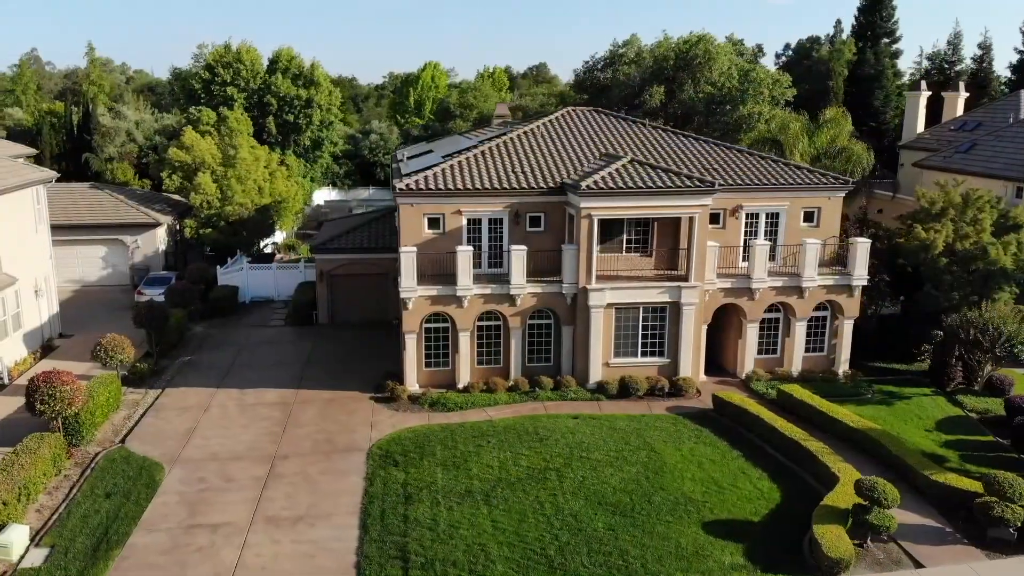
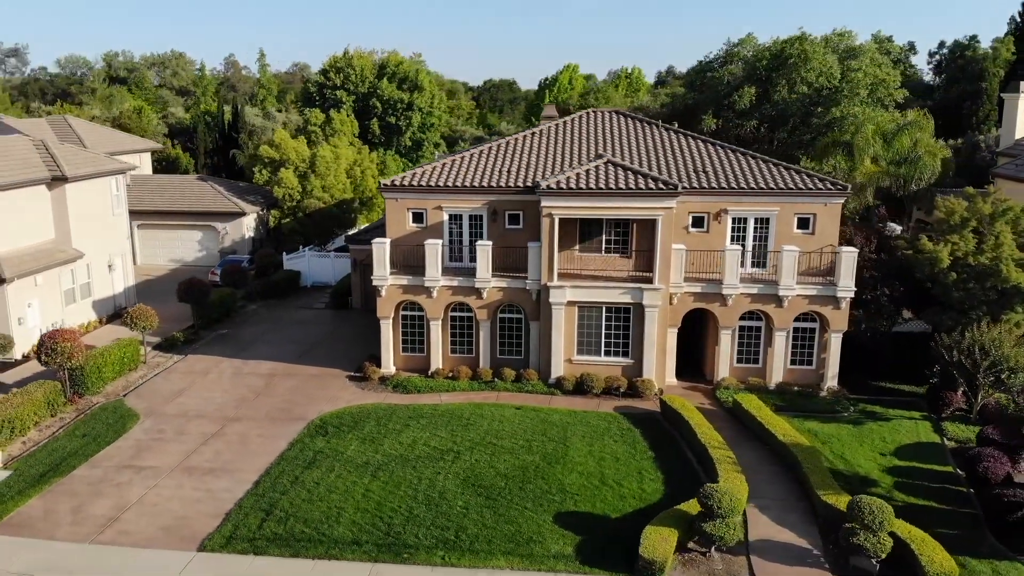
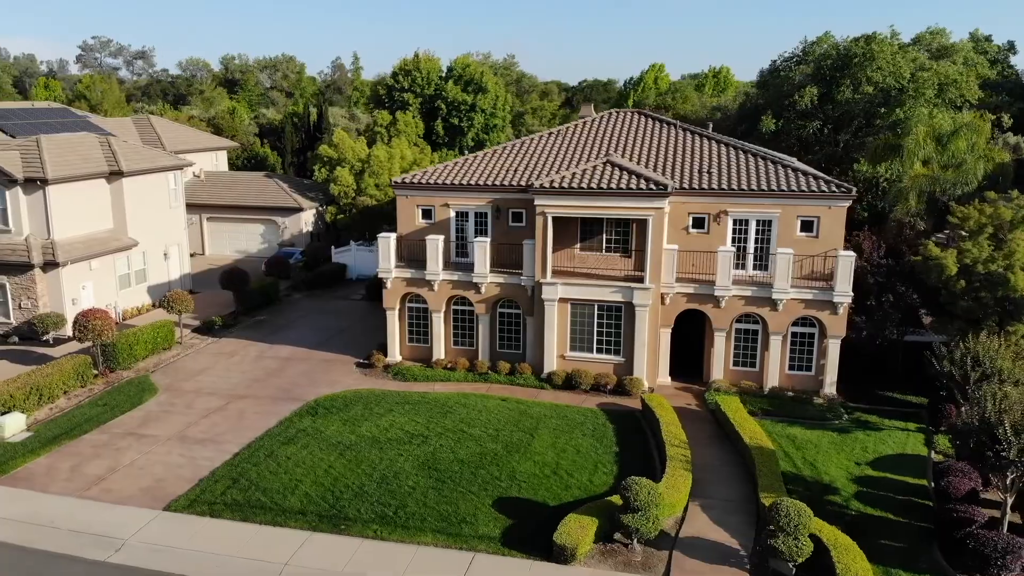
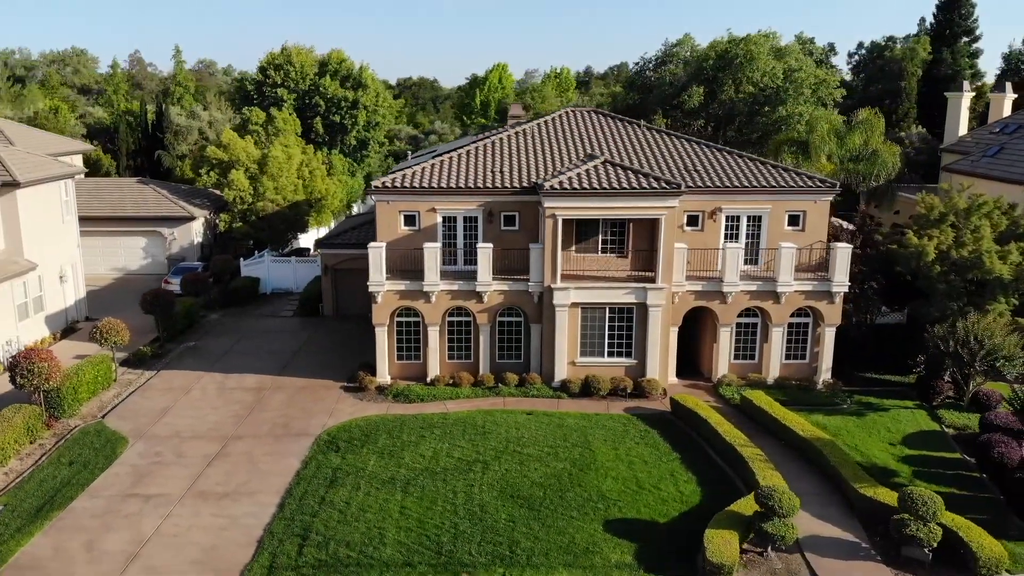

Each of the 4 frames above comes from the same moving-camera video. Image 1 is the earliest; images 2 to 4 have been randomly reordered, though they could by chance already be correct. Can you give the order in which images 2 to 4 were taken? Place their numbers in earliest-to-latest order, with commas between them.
4, 2, 3
